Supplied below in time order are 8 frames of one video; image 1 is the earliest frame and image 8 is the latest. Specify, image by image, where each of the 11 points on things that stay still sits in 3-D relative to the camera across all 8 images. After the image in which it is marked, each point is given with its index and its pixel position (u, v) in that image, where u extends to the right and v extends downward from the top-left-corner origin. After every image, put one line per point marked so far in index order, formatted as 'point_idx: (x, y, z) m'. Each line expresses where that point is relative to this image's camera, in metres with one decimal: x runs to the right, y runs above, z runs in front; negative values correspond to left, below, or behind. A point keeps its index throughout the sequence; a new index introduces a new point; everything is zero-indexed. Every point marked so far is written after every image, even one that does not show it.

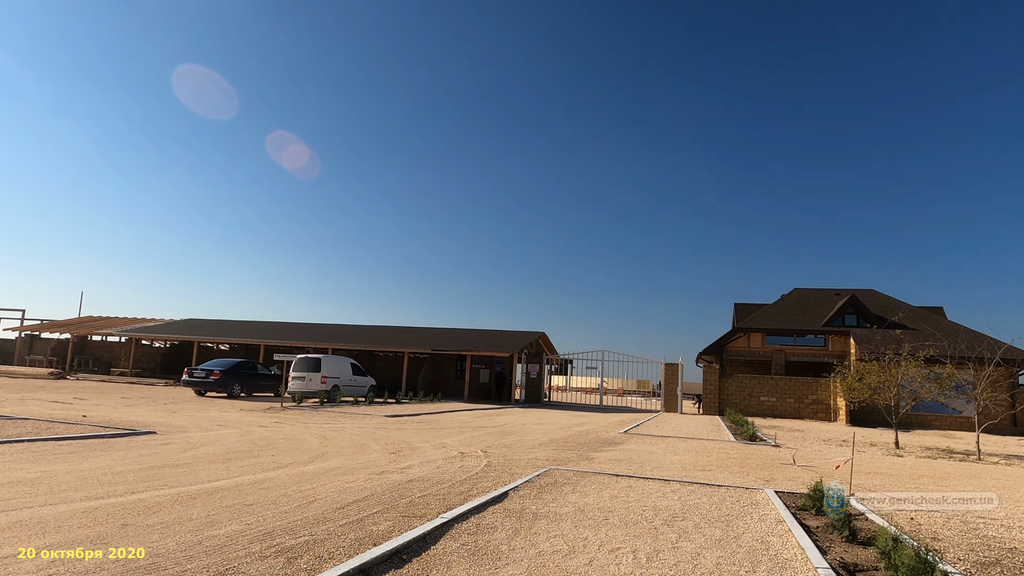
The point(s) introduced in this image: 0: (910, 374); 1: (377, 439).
0: (+9.9, -2.2, +16.3) m
1: (-2.1, -2.3, +9.9) m
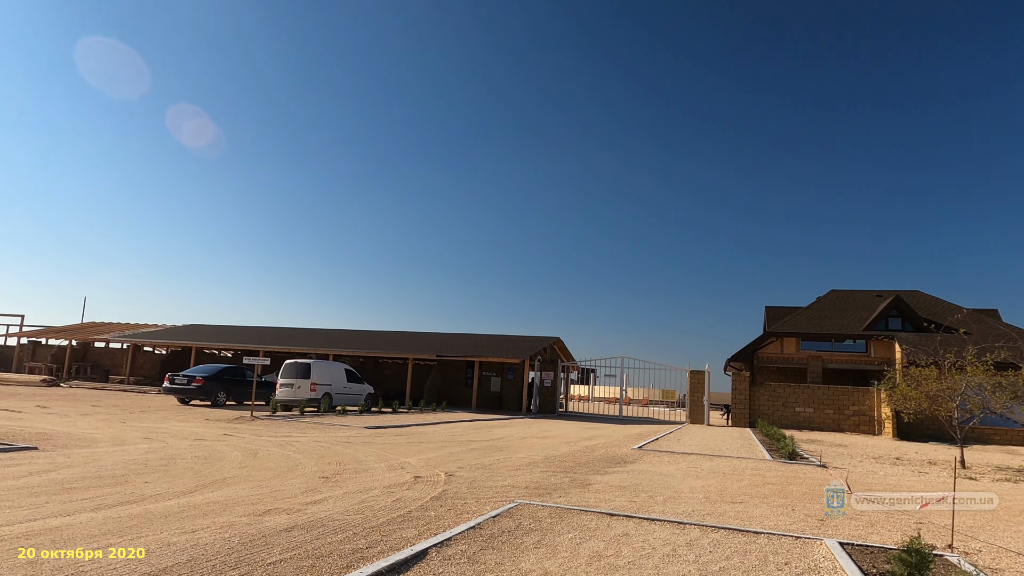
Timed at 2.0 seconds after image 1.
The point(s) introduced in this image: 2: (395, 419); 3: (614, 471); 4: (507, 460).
0: (+9.9, -2.0, +13.9) m
1: (-2.3, -2.1, +8.0) m
2: (-3.0, -3.4, +17.2) m
3: (+1.3, -2.4, +8.6) m
4: (-0.1, -2.4, +9.1) m
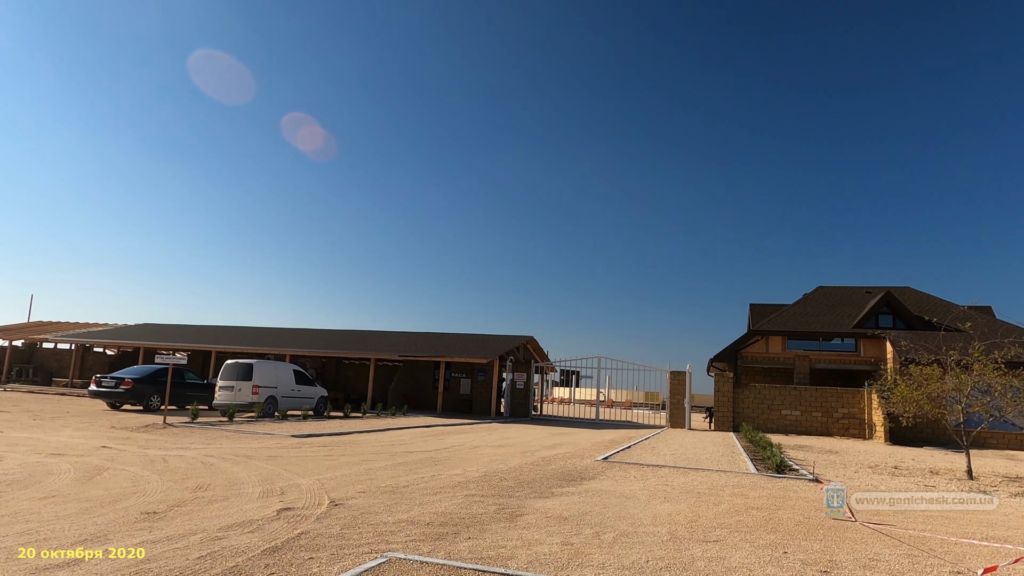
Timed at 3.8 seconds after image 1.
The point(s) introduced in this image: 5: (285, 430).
0: (+9.0, -1.8, +12.4) m
1: (-3.1, -1.8, +6.3) m
2: (-4.0, -3.2, +15.4) m
3: (+0.5, -2.2, +6.9) m
4: (-0.9, -2.1, +7.4) m
5: (-4.5, -2.8, +13.0) m
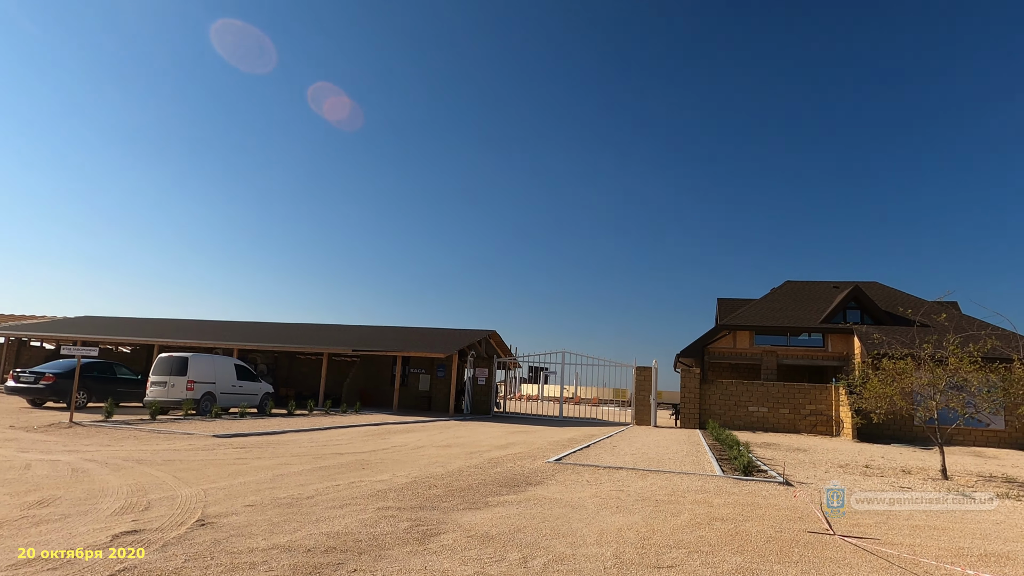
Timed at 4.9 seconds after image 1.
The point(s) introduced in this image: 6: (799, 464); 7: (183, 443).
0: (+8.1, -1.6, +11.8) m
1: (-3.7, -1.6, +5.1) m
2: (-5.0, -2.9, +14.2) m
3: (-0.1, -2.0, +5.9) m
4: (-1.6, -1.9, +6.3) m
5: (-5.4, -2.5, +11.7) m
6: (+5.3, -3.2, +12.1) m
7: (-4.6, -2.2, +9.2) m
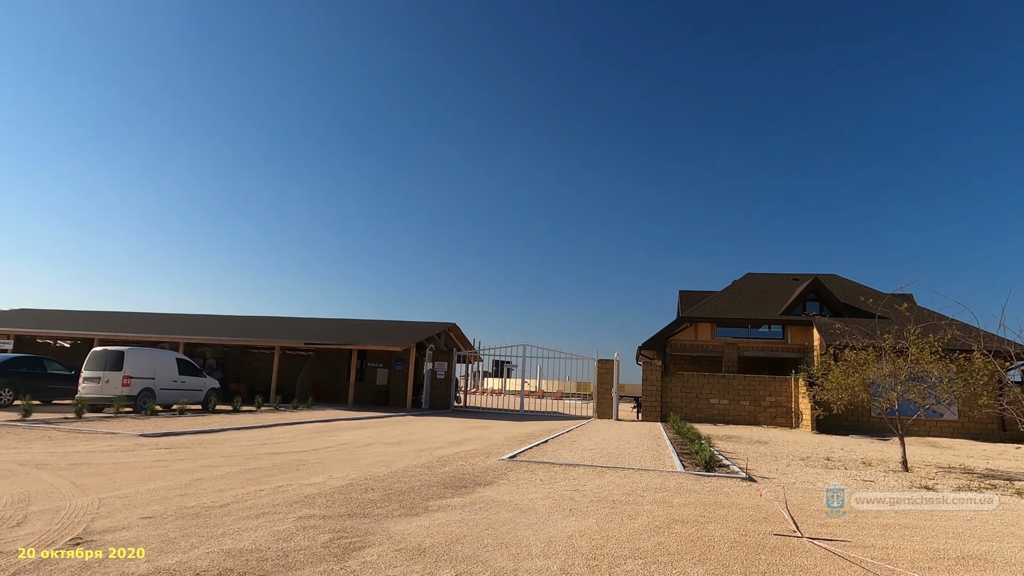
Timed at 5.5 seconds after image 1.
0: (+7.3, -1.4, +11.7) m
1: (-4.1, -1.4, +4.4) m
2: (-5.9, -2.7, +13.4) m
3: (-0.6, -1.8, +5.4) m
4: (-2.1, -1.8, +5.7) m
5: (-6.1, -2.3, +10.9) m
6: (+4.5, -3.0, +11.9) m
7: (-5.2, -2.0, +8.4) m
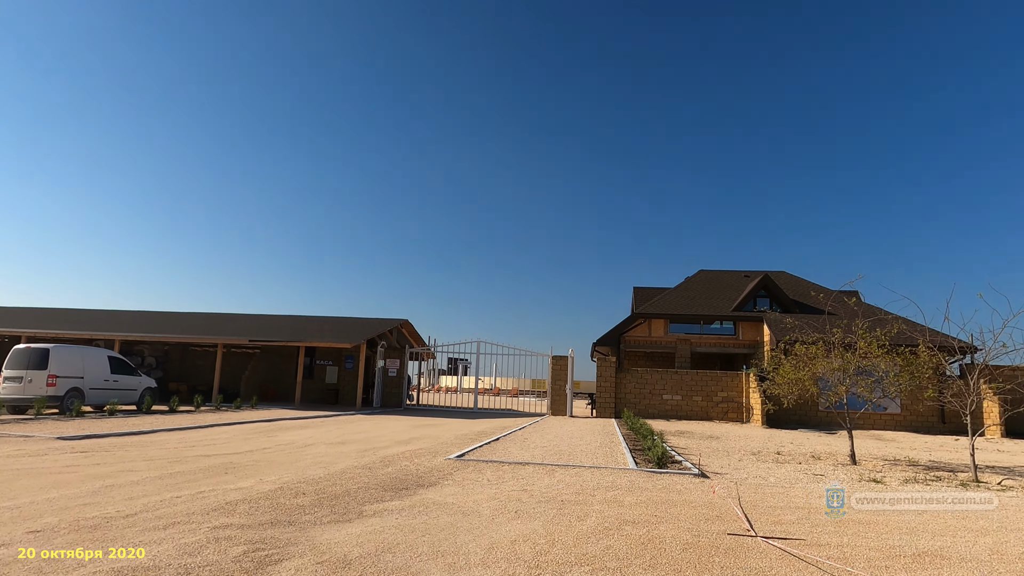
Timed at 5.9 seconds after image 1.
0: (+6.4, -1.3, +11.8) m
1: (-4.5, -1.3, +3.7) m
2: (-6.9, -2.6, +12.6) m
3: (-1.0, -1.7, +5.0) m
4: (-2.5, -1.7, +5.2) m
5: (-6.9, -2.2, +10.1) m
6: (+3.6, -2.9, +11.8) m
7: (-5.9, -1.9, +7.7) m
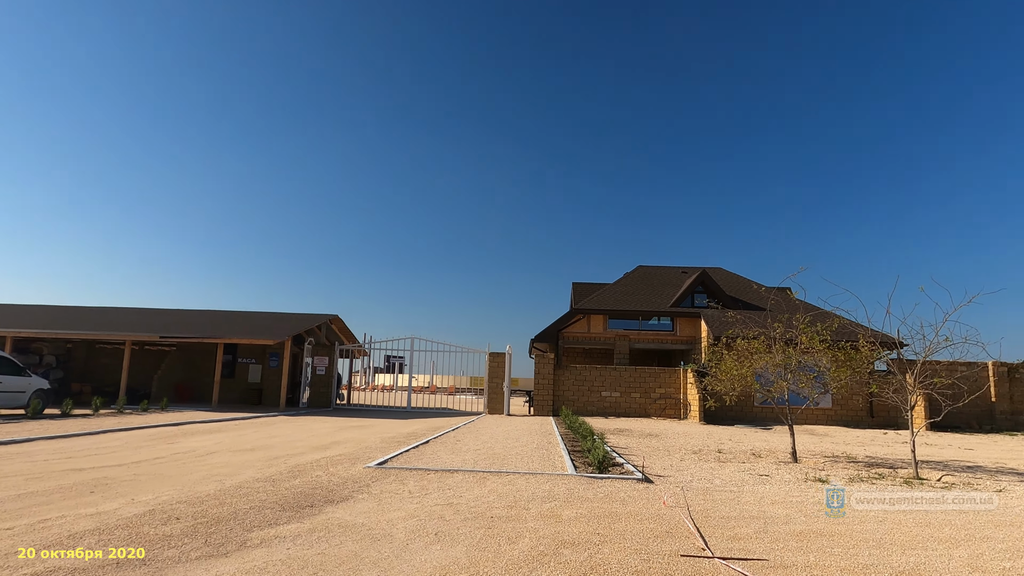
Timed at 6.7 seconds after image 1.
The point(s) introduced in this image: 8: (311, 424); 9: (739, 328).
0: (+5.2, -1.2, +11.5) m
1: (-4.9, -1.2, +2.5) m
2: (-8.1, -2.4, +11.2) m
3: (-1.5, -1.6, +4.1) m
4: (-3.1, -1.5, +4.2) m
5: (-7.9, -2.0, +8.7) m
6: (+2.4, -2.8, +11.3) m
7: (-6.6, -1.7, +6.4) m
8: (-4.1, -2.8, +13.6) m
9: (+4.9, -0.9, +14.3) m
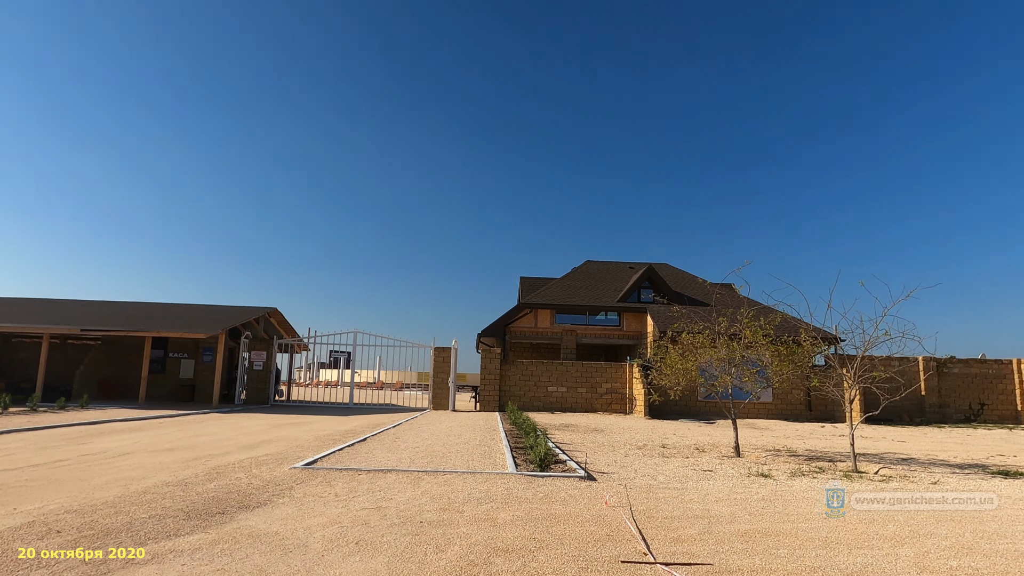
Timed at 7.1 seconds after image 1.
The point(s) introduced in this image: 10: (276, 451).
0: (+4.3, -1.1, +11.5) m
1: (-5.2, -1.1, +1.8) m
2: (-9.0, -2.2, +10.2) m
3: (-1.9, -1.5, +3.6) m
4: (-3.5, -1.4, +3.6) m
5: (-8.6, -1.8, +7.7) m
6: (+1.4, -2.7, +11.1) m
7: (-7.2, -1.6, +5.5) m
8: (-5.3, -2.6, +12.8) m
9: (+3.7, -0.7, +14.3) m
10: (-3.1, -2.2, +8.7) m
